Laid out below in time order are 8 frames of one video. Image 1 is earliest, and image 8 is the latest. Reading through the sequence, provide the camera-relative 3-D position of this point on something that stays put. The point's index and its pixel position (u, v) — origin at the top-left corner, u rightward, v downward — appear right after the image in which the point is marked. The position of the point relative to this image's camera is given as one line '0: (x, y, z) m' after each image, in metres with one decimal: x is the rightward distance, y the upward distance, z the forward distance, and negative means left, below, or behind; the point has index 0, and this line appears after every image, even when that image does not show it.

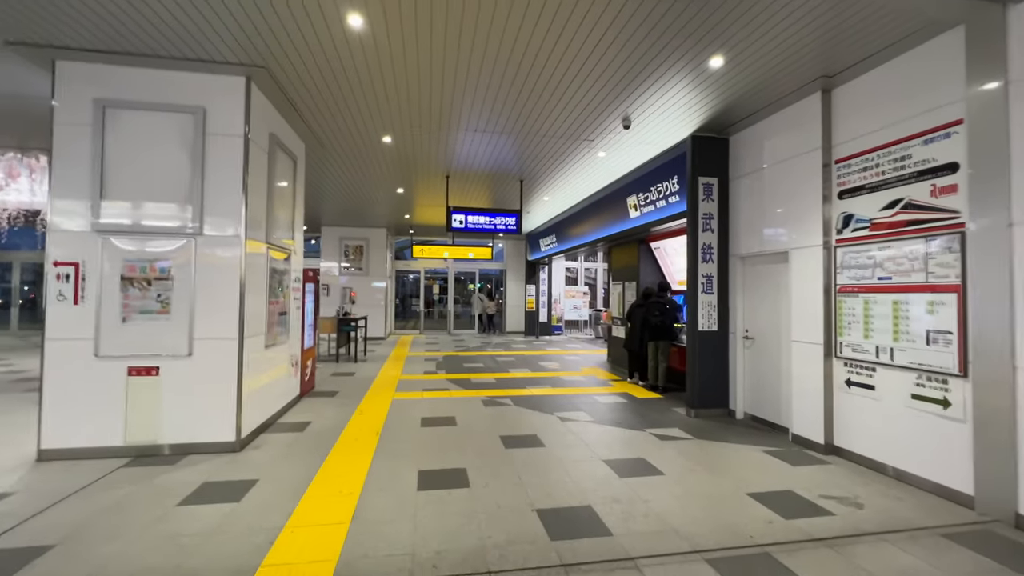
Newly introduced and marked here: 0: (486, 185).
0: (-0.4, +1.8, +8.0) m
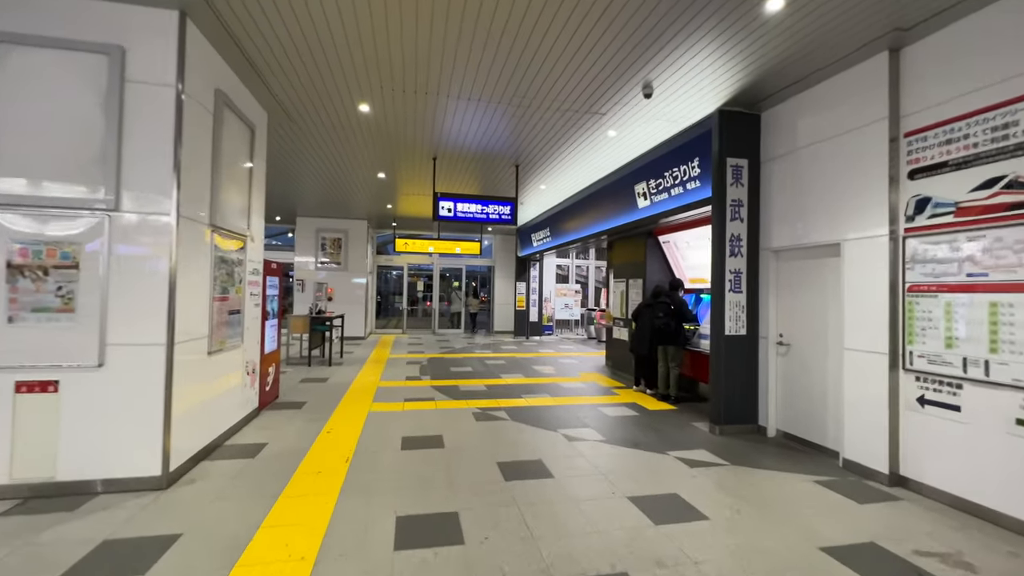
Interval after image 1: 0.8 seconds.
0: (-0.5, +1.9, +7.2) m
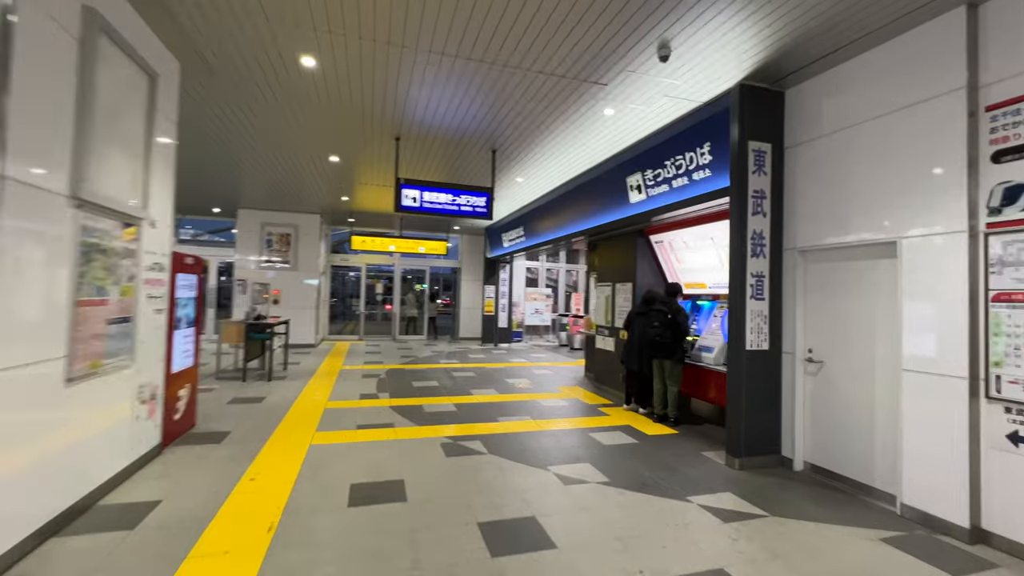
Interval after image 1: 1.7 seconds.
0: (-0.9, +1.9, +6.2) m
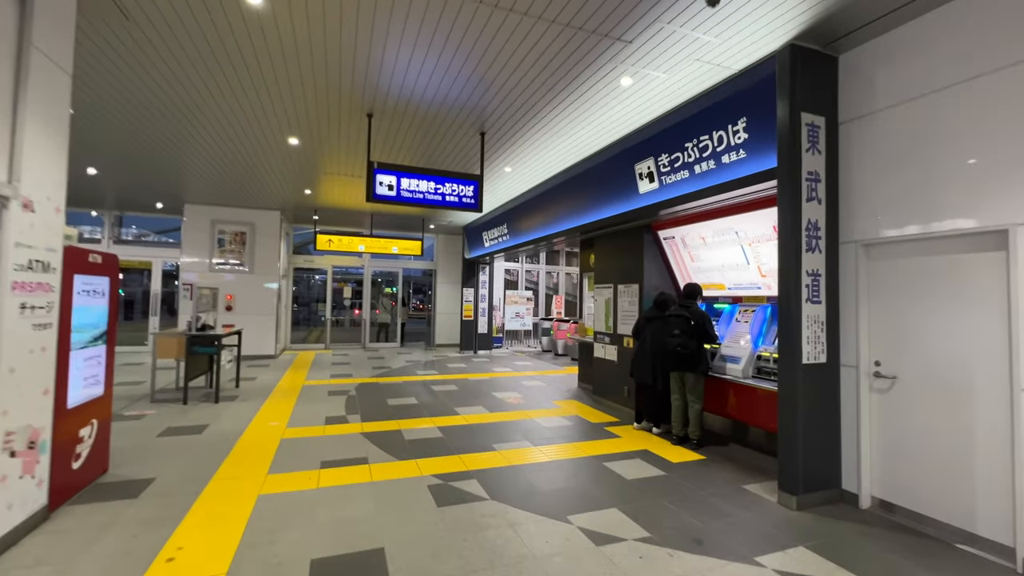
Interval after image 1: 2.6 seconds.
0: (-1.0, +1.8, +5.4) m
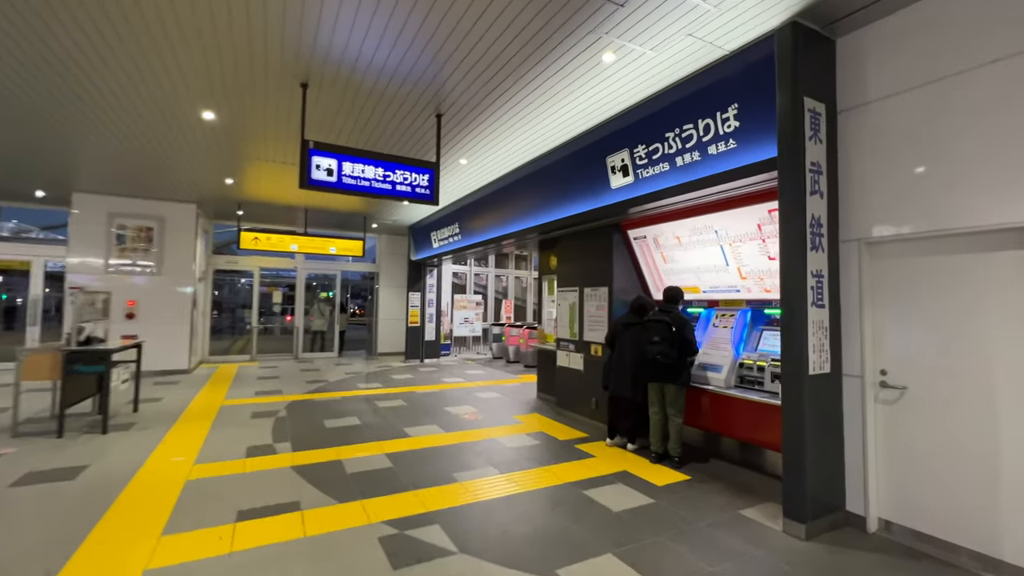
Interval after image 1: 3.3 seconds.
0: (-1.4, +1.8, +4.7) m
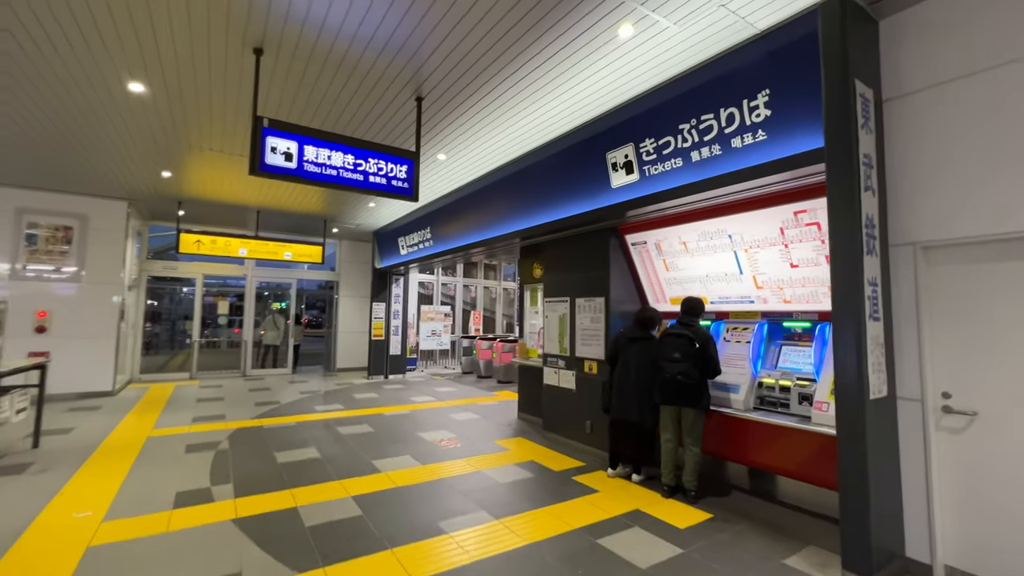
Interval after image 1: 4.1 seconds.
0: (-1.5, +1.7, +4.0) m
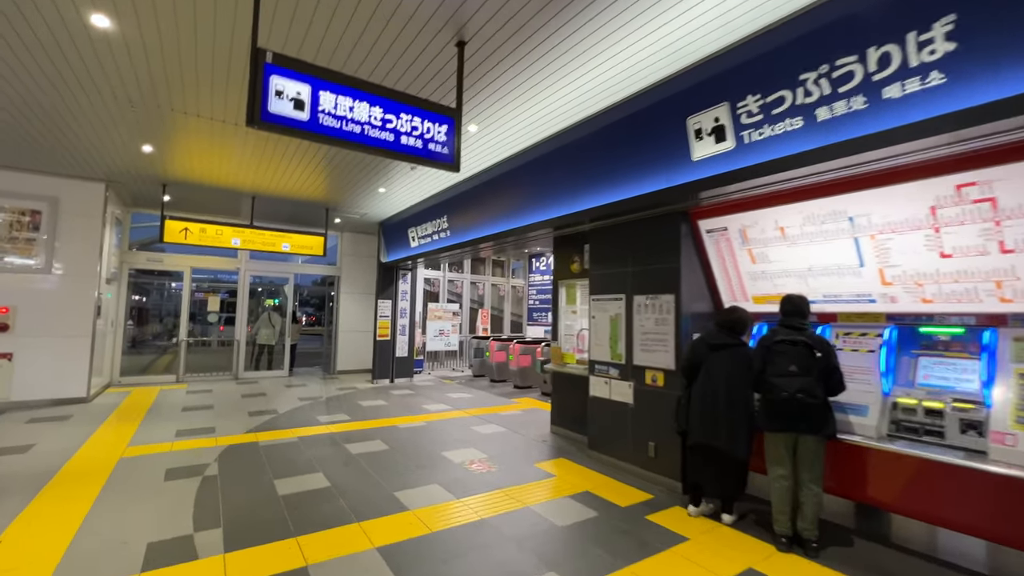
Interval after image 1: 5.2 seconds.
0: (-1.0, +1.7, +3.2) m
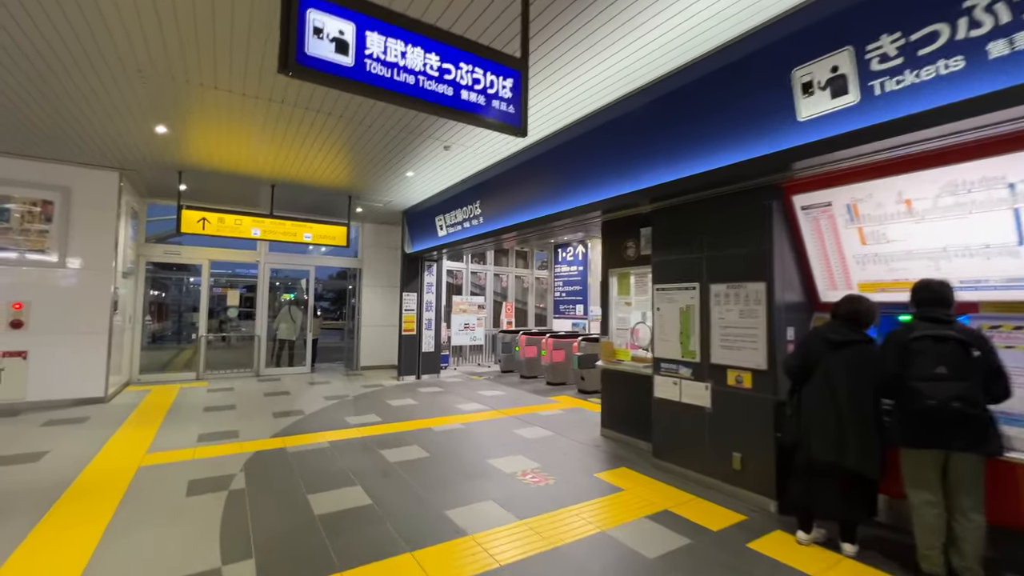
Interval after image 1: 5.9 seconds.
0: (-0.6, +1.8, +2.7) m
